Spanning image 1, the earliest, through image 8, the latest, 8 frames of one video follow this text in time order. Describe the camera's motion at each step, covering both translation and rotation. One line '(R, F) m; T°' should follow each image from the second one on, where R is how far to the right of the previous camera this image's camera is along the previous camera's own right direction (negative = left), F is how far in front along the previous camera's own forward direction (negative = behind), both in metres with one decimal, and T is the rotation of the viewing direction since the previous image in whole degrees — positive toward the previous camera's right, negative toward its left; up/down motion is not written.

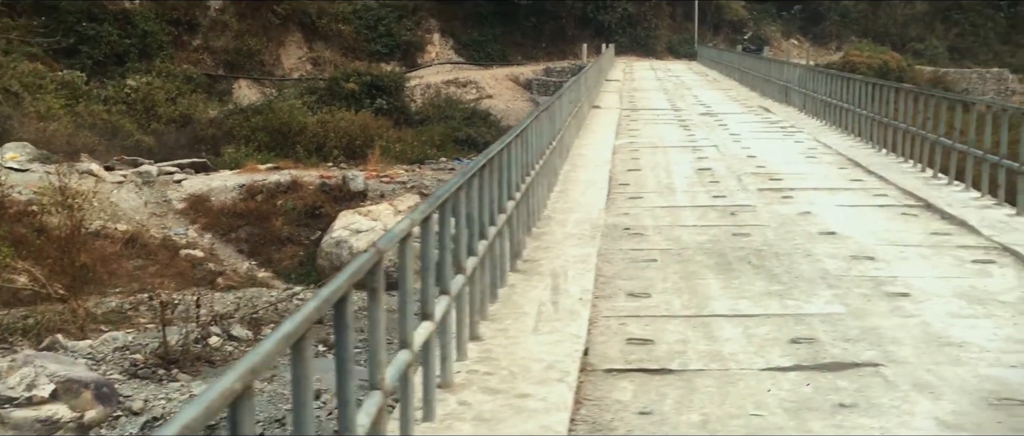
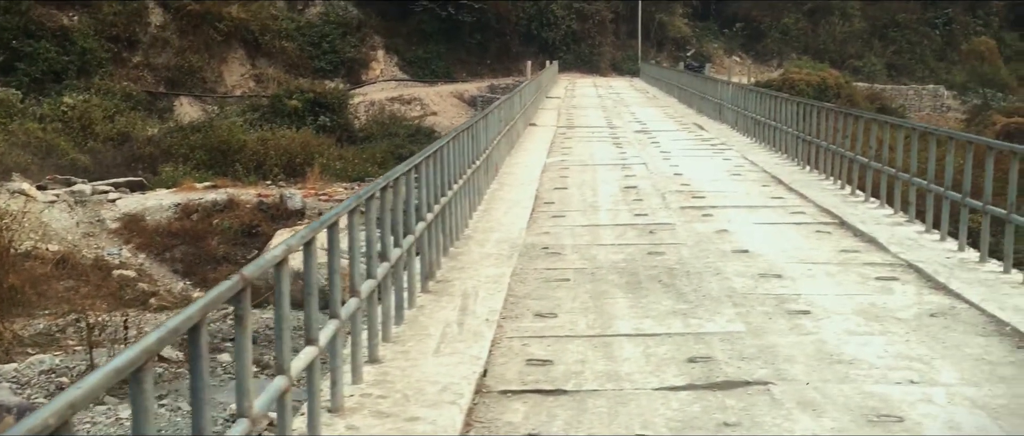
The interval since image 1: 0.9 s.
(+0.2, 0.0) m; +3°
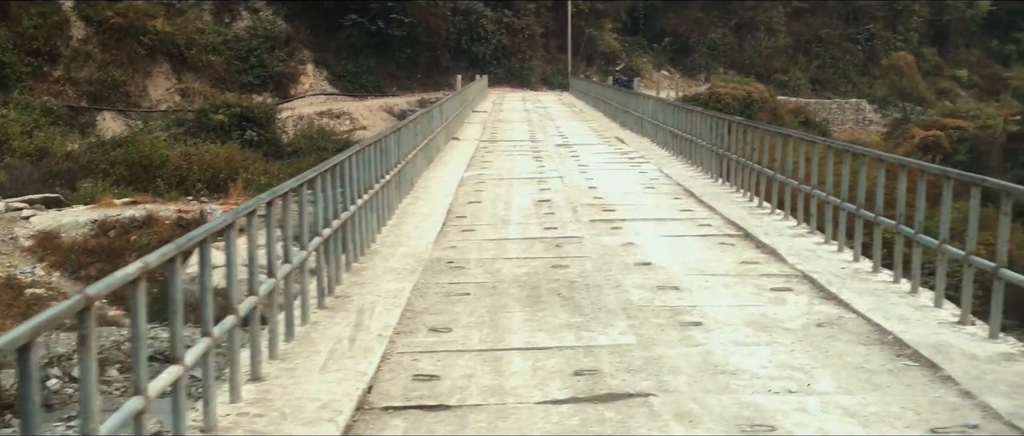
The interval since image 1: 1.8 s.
(+0.2, 0.0) m; +3°
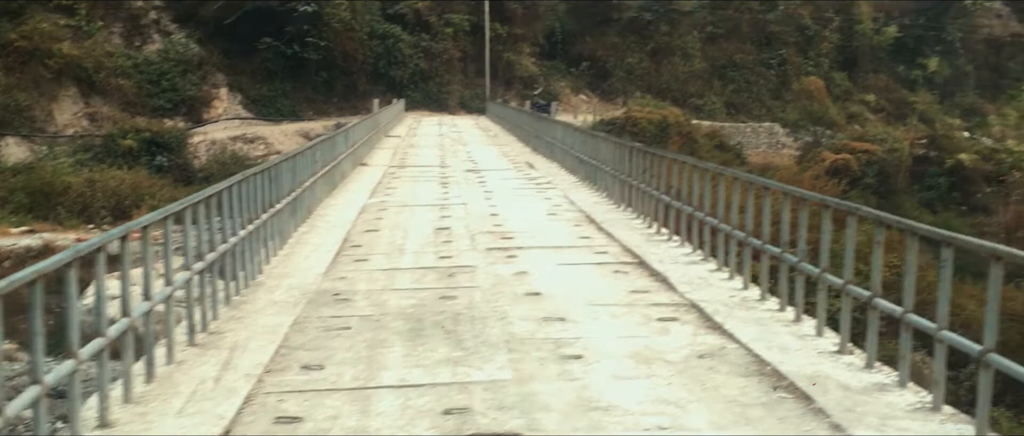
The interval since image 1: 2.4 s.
(+0.2, +0.1) m; +4°
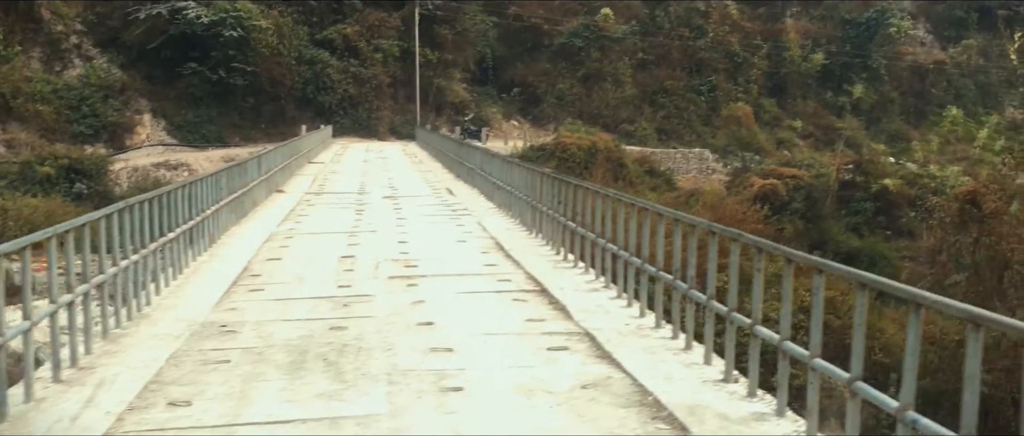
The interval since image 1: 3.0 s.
(+0.3, +0.1) m; +3°
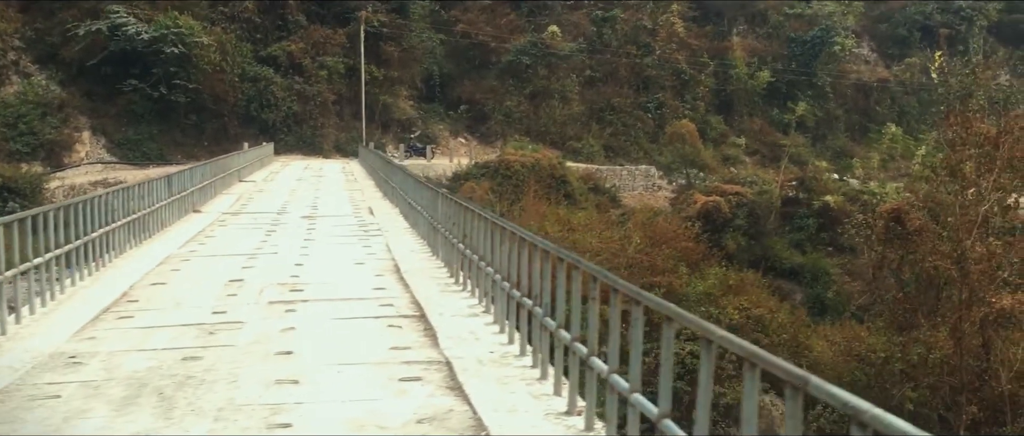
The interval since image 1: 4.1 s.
(+0.6, +0.2) m; +2°
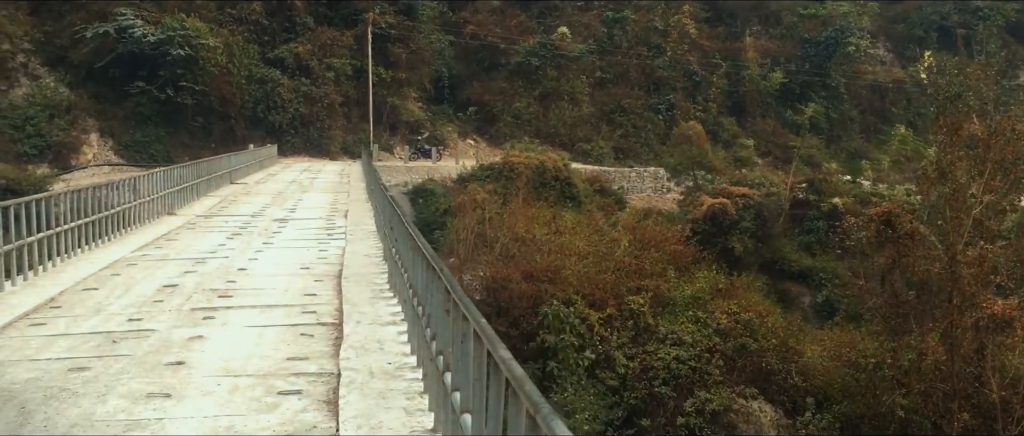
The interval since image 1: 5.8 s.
(+0.7, +0.3) m; -1°
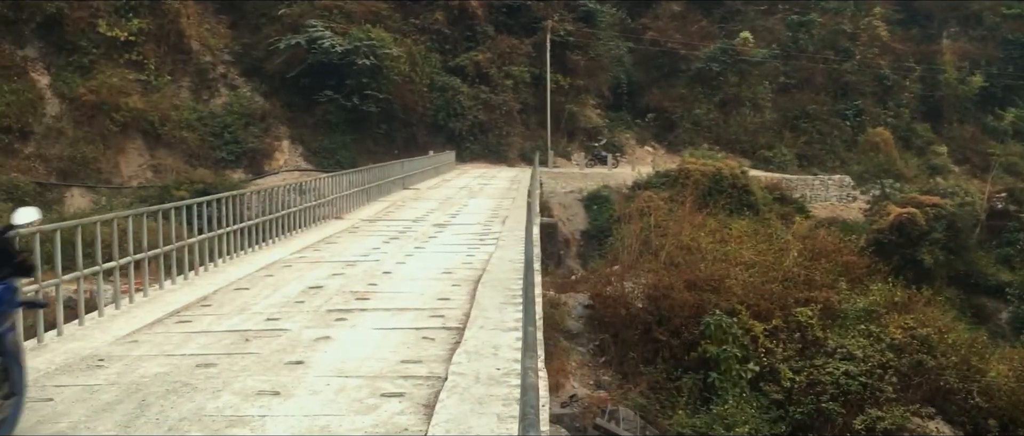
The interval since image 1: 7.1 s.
(+0.4, +0.1) m; -9°
